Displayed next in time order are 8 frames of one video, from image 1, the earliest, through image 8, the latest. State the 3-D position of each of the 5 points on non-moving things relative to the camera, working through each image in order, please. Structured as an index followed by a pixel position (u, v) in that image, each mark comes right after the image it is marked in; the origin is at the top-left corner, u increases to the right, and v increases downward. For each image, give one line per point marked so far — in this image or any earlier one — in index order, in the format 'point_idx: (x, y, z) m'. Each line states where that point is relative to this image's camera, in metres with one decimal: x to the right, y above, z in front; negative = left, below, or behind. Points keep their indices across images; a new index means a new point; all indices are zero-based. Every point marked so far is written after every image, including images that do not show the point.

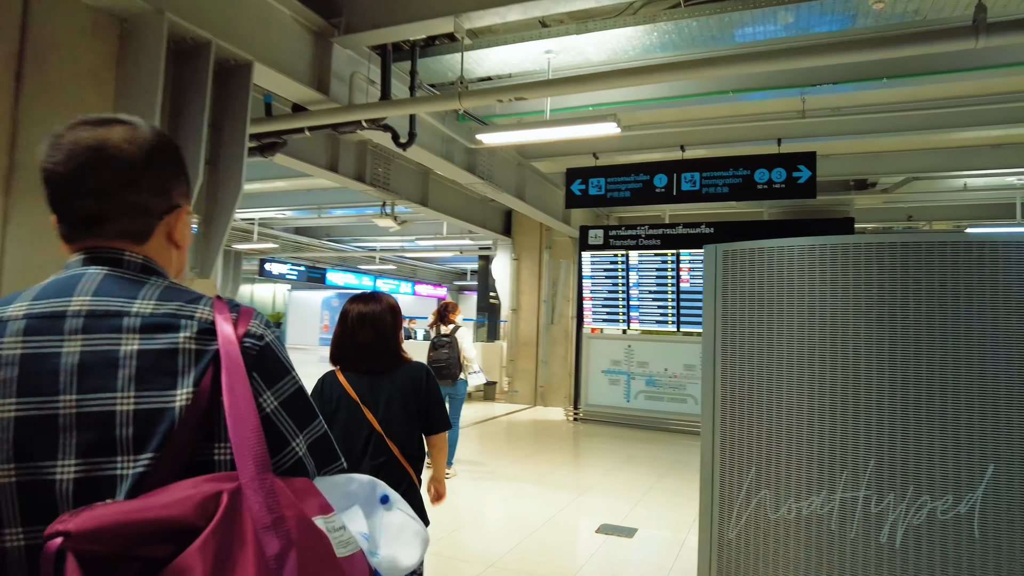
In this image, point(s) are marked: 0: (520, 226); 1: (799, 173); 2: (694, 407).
0: (+0.1, +0.9, +9.0) m
1: (+2.4, +0.9, +5.4) m
2: (+1.9, -1.3, +6.8) m
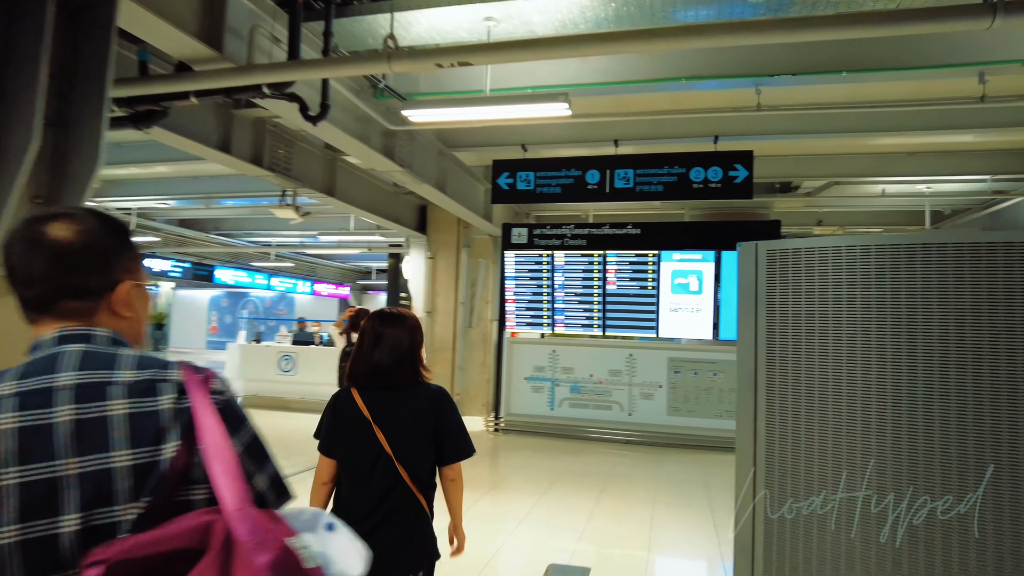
0: (-1.0, +0.9, +8.4) m
1: (+1.8, +0.9, +5.2) m
2: (+1.1, -1.3, +6.6) m
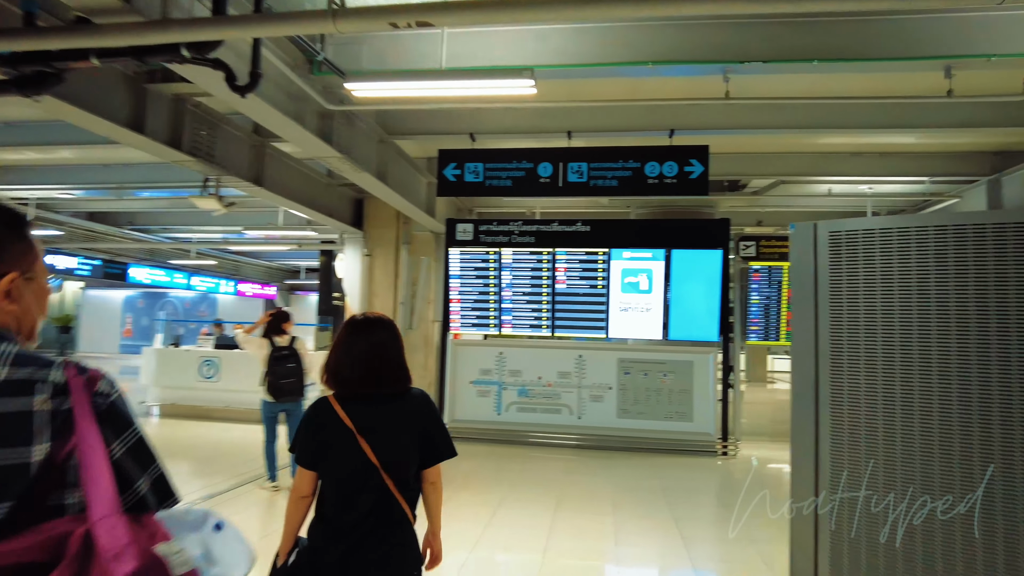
0: (-1.7, +0.9, +7.9) m
1: (+1.4, +0.9, +5.0) m
2: (+0.6, -1.3, +6.3) m
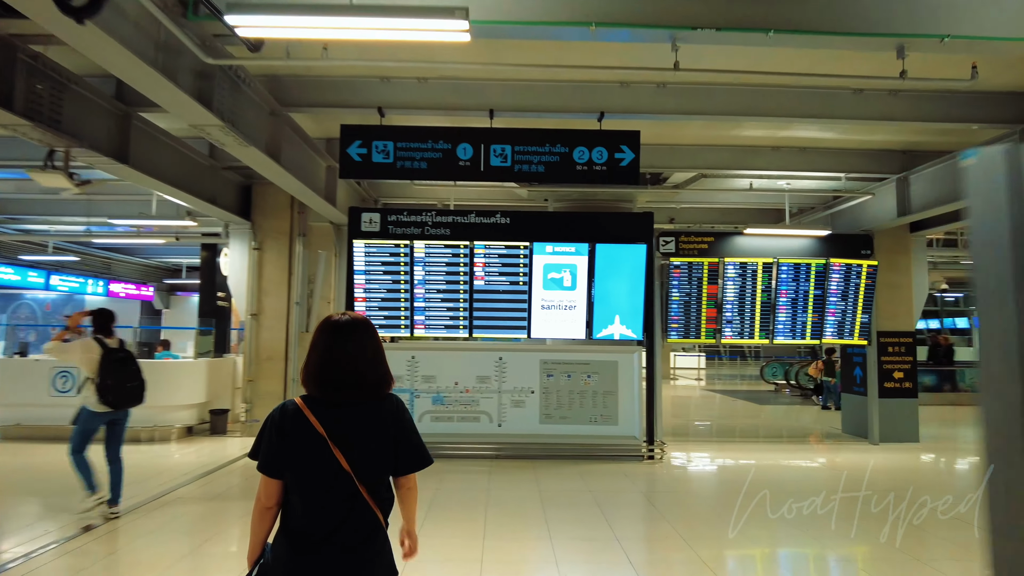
0: (-2.7, +0.9, +7.1) m
1: (+0.8, +1.0, +4.7) m
2: (-0.2, -1.2, +5.8) m
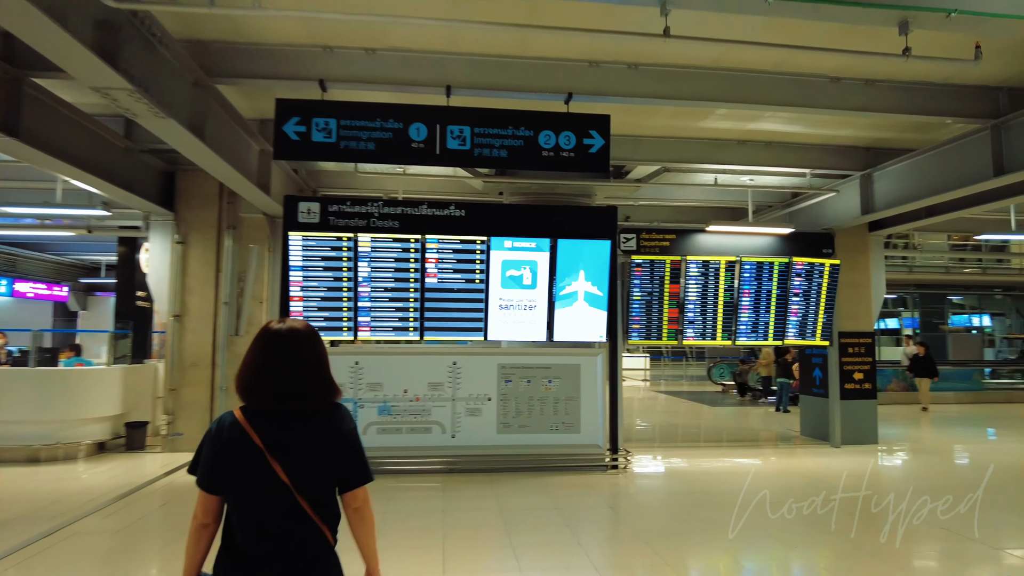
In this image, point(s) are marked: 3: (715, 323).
0: (-3.2, +0.9, +6.4) m
1: (+0.5, +1.0, +4.3) m
2: (-0.6, -1.2, +5.3) m
3: (+2.0, -0.4, +6.5) m
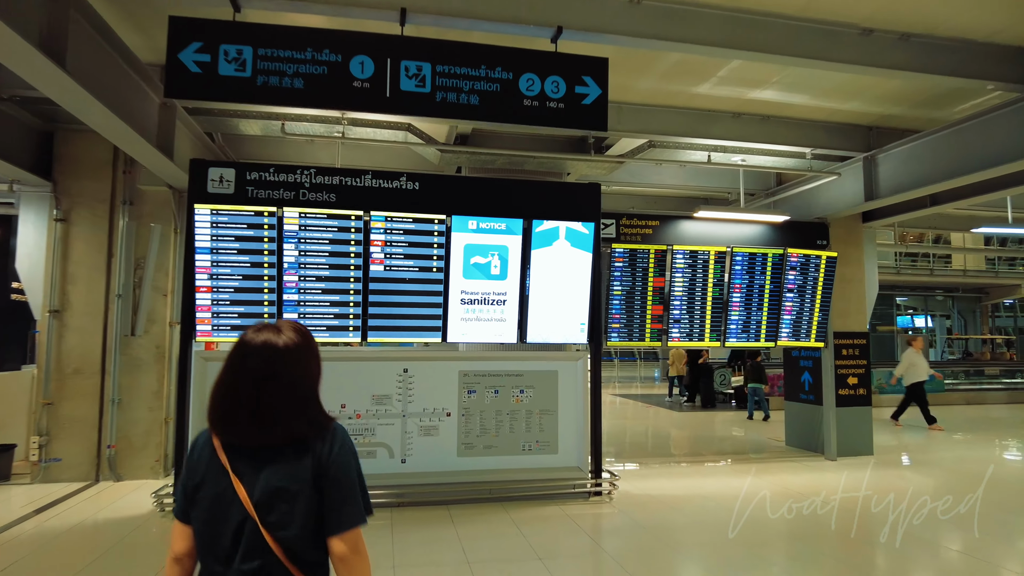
0: (-3.5, +1.0, +5.1) m
1: (+0.4, +1.0, +3.4) m
2: (-0.8, -1.2, +4.3) m
3: (+1.7, -0.3, +5.7) m
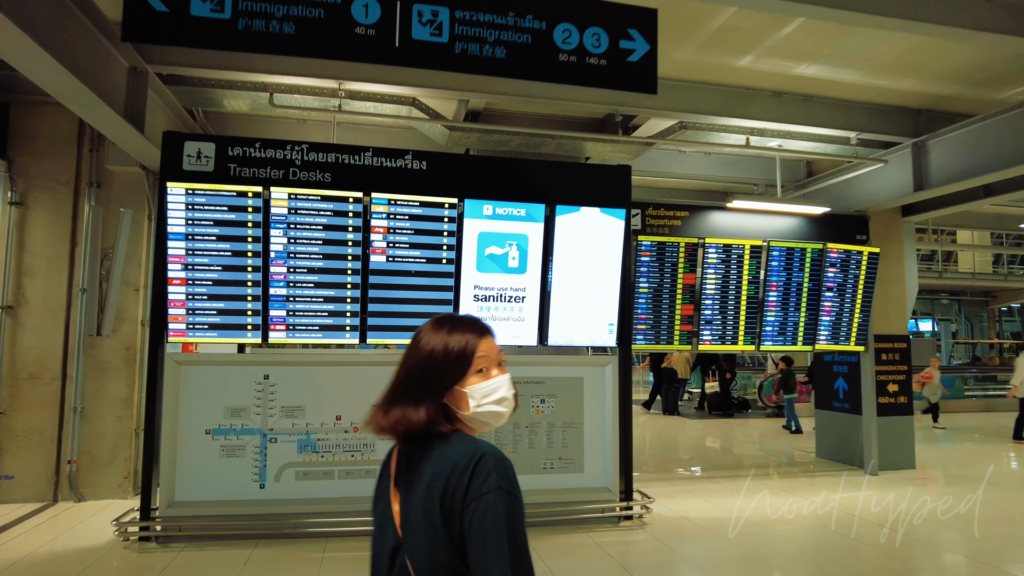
0: (-3.4, +1.0, +4.5) m
1: (+0.5, +1.1, +2.8) m
2: (-0.7, -1.1, +3.8) m
3: (+1.8, -0.3, +5.2) m
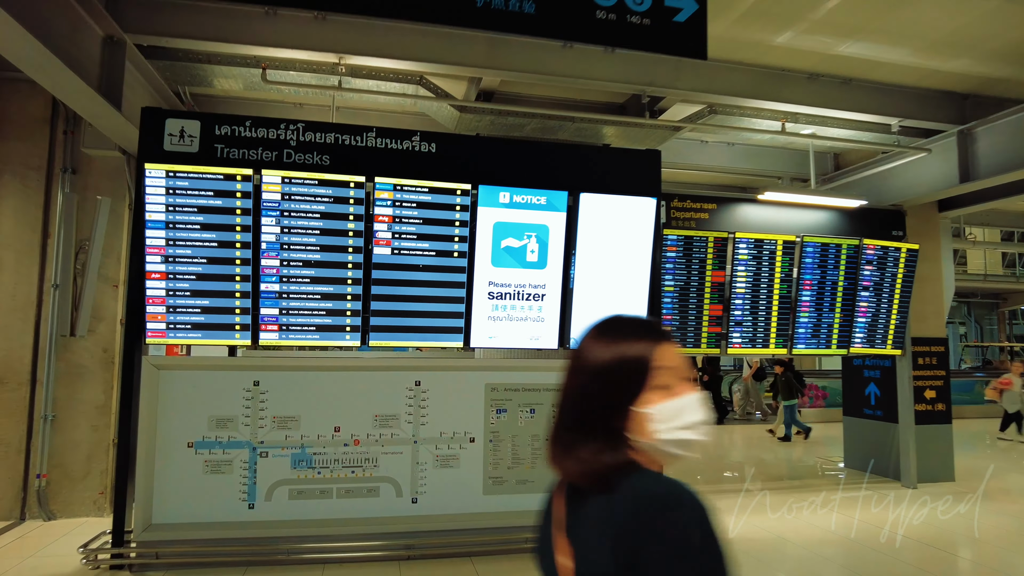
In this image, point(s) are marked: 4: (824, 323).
0: (-3.3, +1.1, +4.1) m
1: (+0.6, +1.1, +2.5) m
2: (-0.6, -1.1, +3.4) m
3: (+1.9, -0.3, +4.8) m
4: (+2.3, -0.3, +4.9) m
